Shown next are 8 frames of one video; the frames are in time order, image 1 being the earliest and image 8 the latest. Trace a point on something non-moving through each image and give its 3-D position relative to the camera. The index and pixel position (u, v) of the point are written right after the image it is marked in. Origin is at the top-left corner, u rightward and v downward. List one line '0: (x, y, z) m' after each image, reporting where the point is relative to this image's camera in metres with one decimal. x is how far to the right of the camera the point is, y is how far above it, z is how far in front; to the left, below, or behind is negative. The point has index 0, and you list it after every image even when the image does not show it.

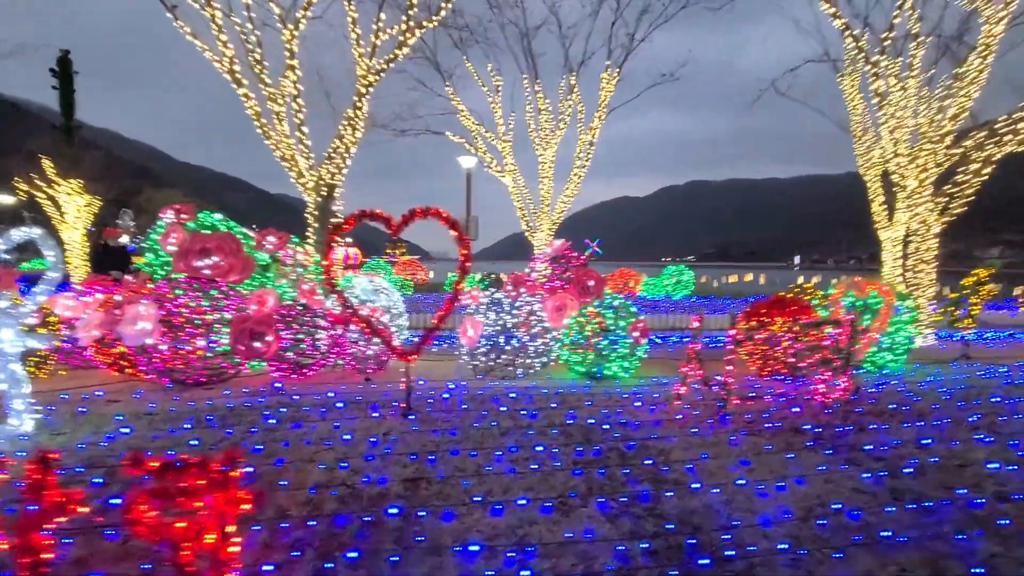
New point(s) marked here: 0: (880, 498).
0: (+3.1, -1.8, +4.2) m
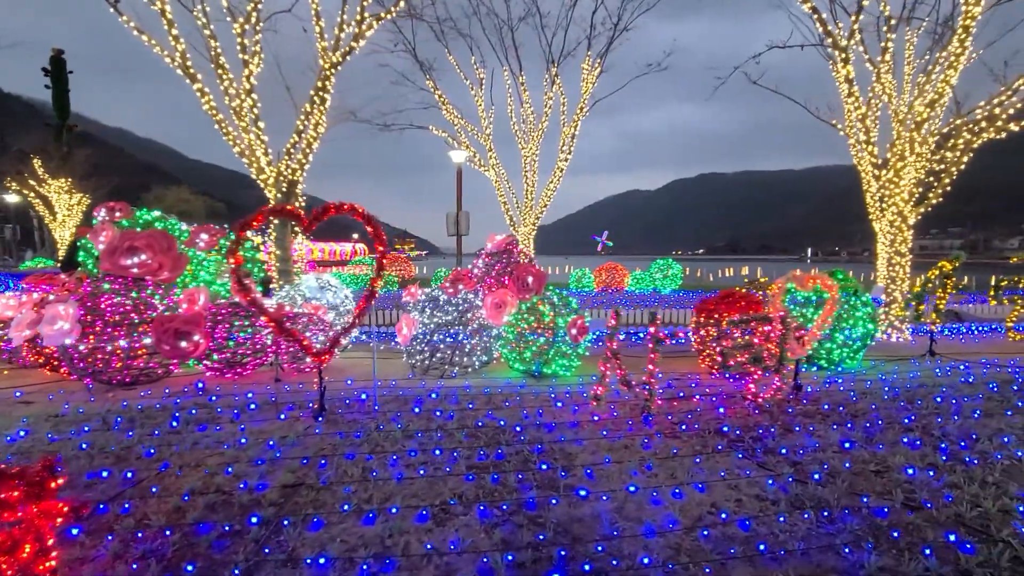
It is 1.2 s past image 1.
0: (+2.1, -1.8, +4.0) m
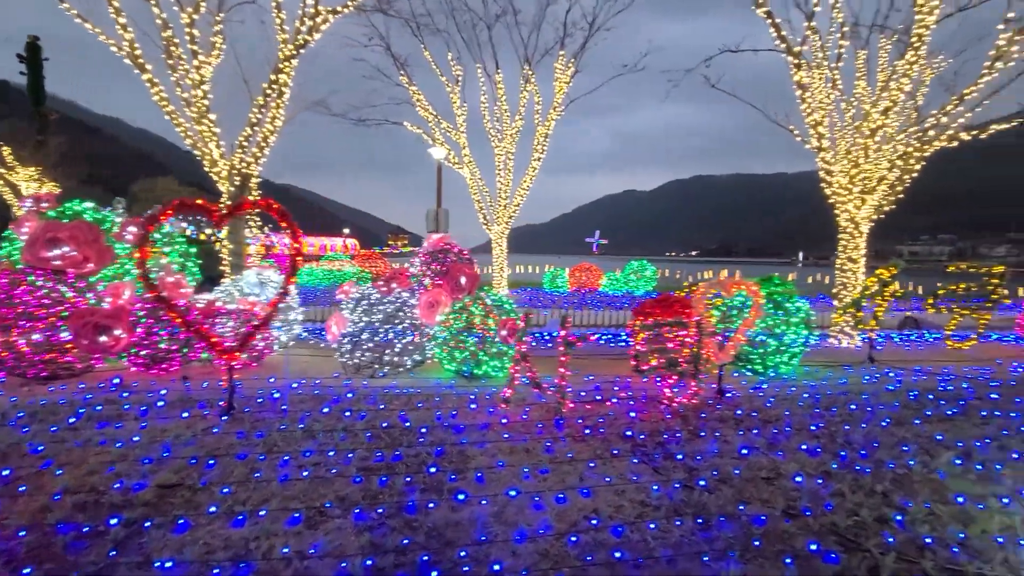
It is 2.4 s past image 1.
0: (+1.2, -1.8, +3.9) m
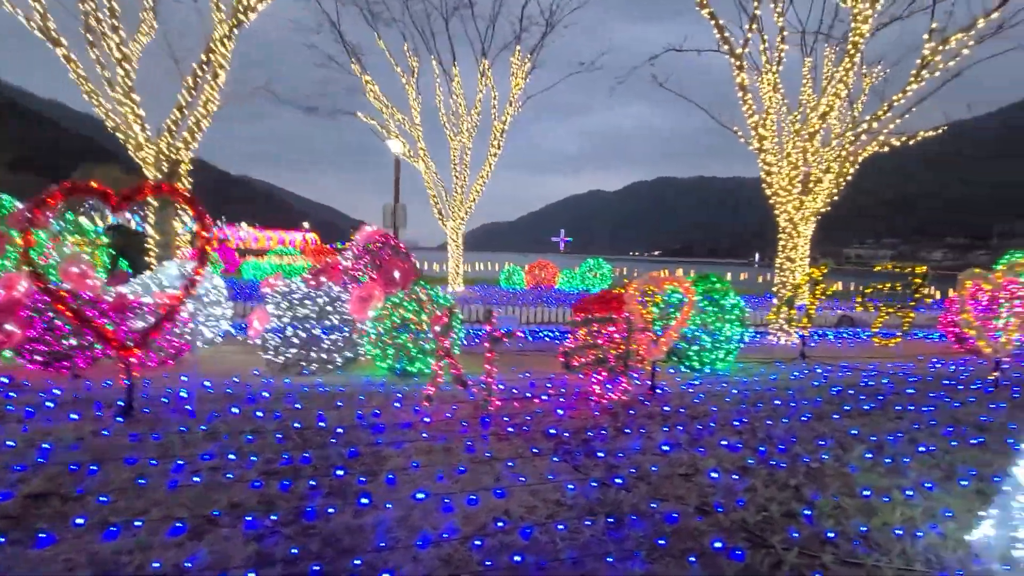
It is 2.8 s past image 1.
0: (+0.5, -1.7, +3.8) m
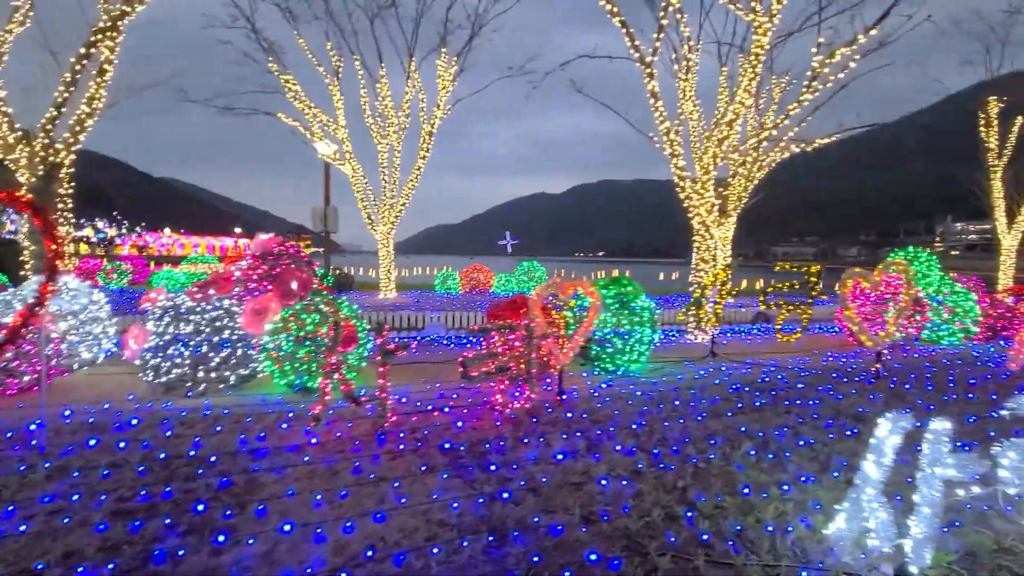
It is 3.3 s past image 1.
0: (-0.4, -1.8, +3.7) m
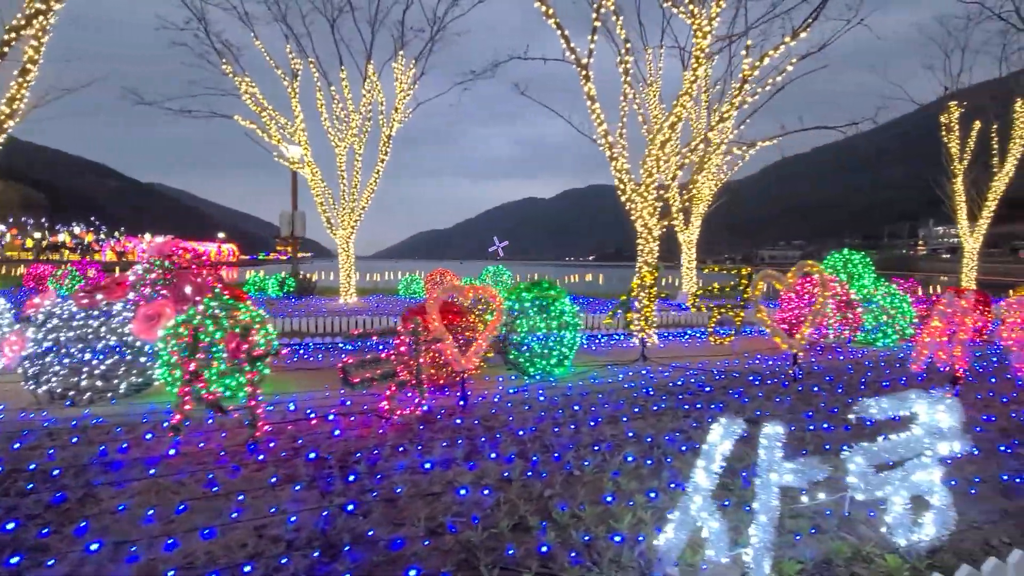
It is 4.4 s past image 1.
0: (-1.6, -1.9, +3.5) m
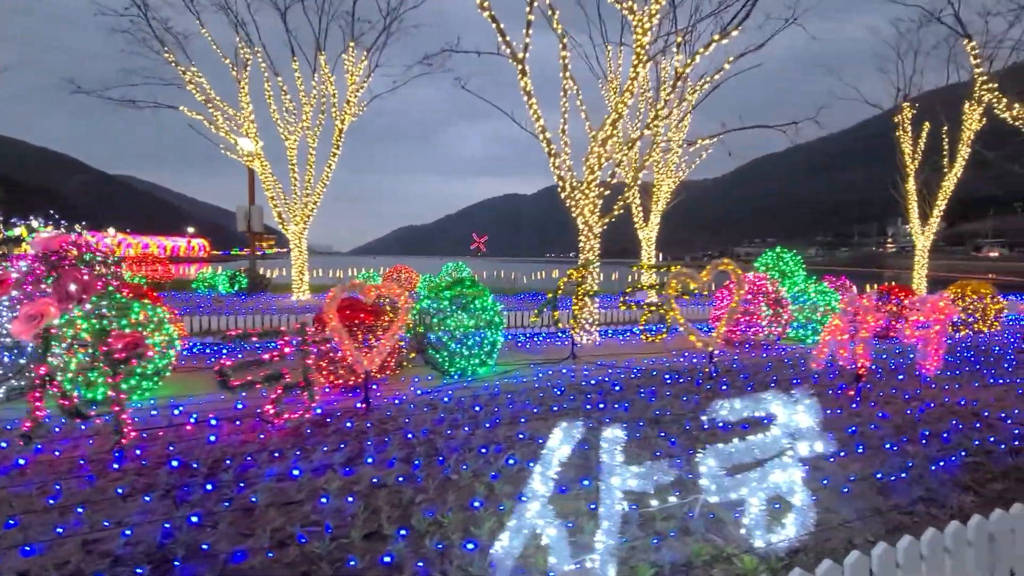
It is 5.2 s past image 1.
0: (-2.7, -1.9, +3.3) m
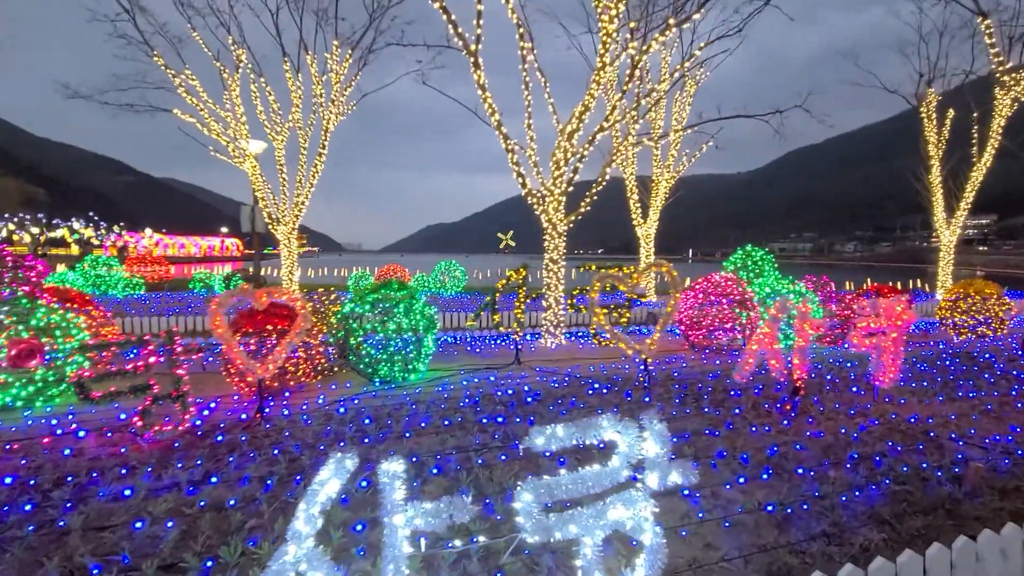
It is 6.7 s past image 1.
0: (-4.0, -1.9, +3.1) m
